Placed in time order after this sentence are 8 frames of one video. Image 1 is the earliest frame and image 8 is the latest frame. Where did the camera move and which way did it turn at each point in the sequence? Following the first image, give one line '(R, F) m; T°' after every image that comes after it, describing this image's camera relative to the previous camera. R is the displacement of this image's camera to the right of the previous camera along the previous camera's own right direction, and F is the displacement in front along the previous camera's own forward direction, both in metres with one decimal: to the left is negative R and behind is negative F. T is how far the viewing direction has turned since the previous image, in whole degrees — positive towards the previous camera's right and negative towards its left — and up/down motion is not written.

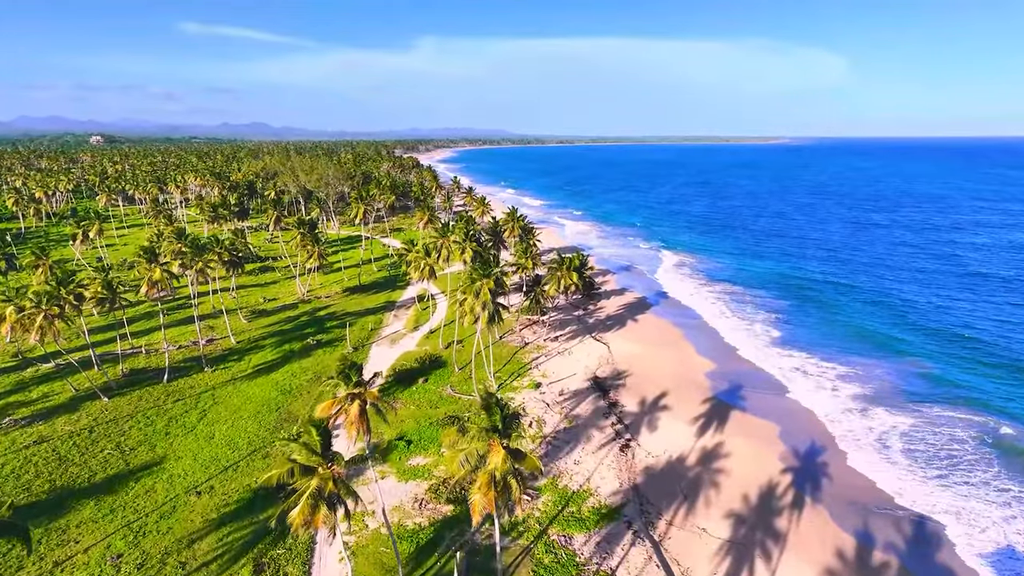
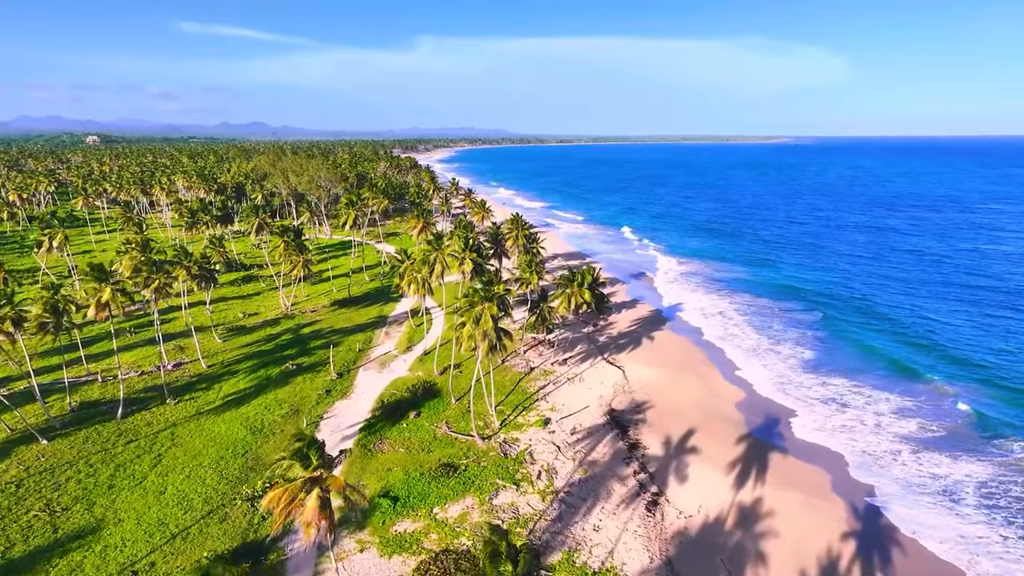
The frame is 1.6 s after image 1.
(-0.3, +5.7) m; 0°
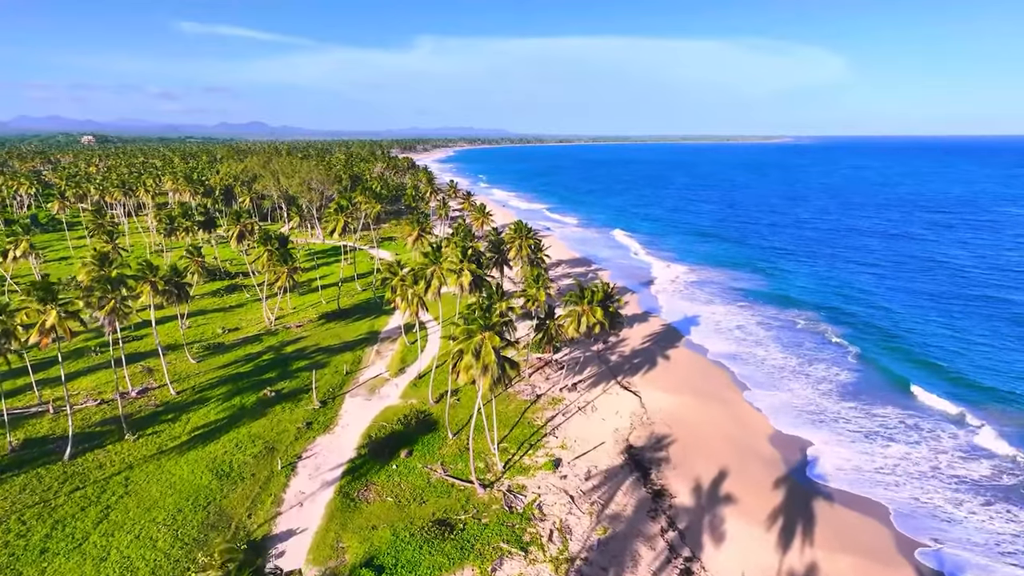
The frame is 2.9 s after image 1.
(-0.4, +4.9) m; 0°
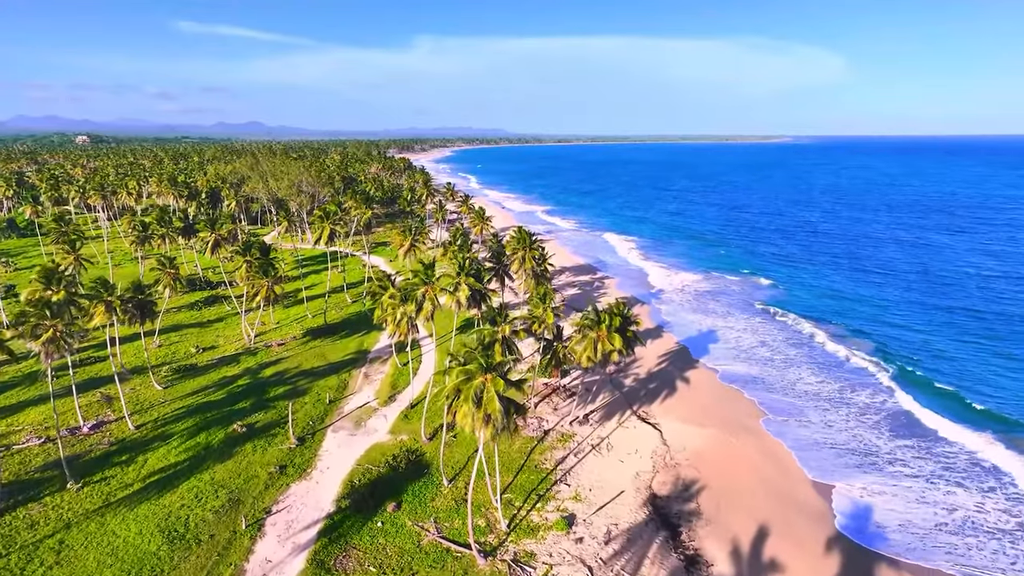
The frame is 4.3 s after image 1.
(-0.4, +5.1) m; 0°
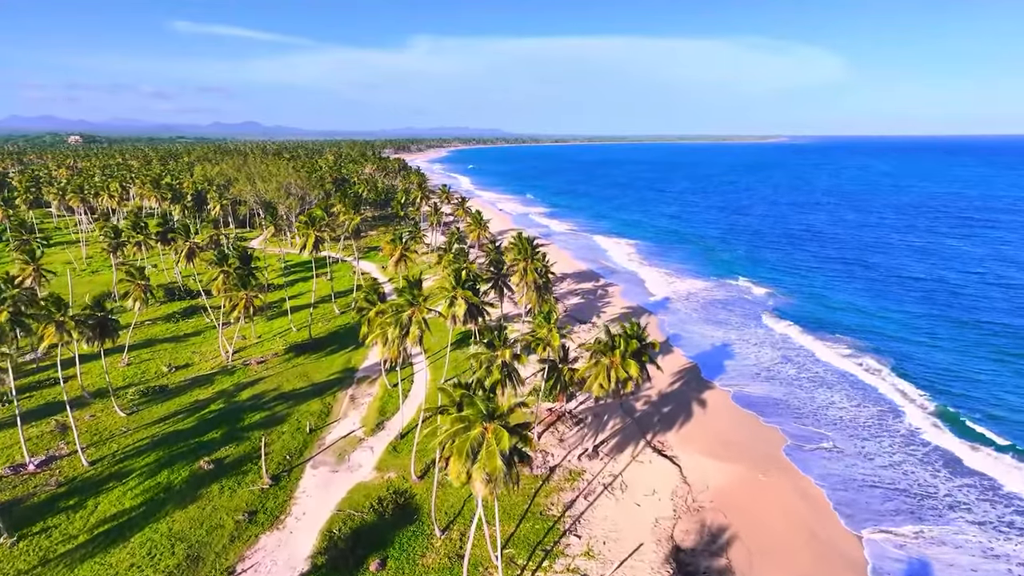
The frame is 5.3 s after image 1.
(-0.2, +4.1) m; 0°
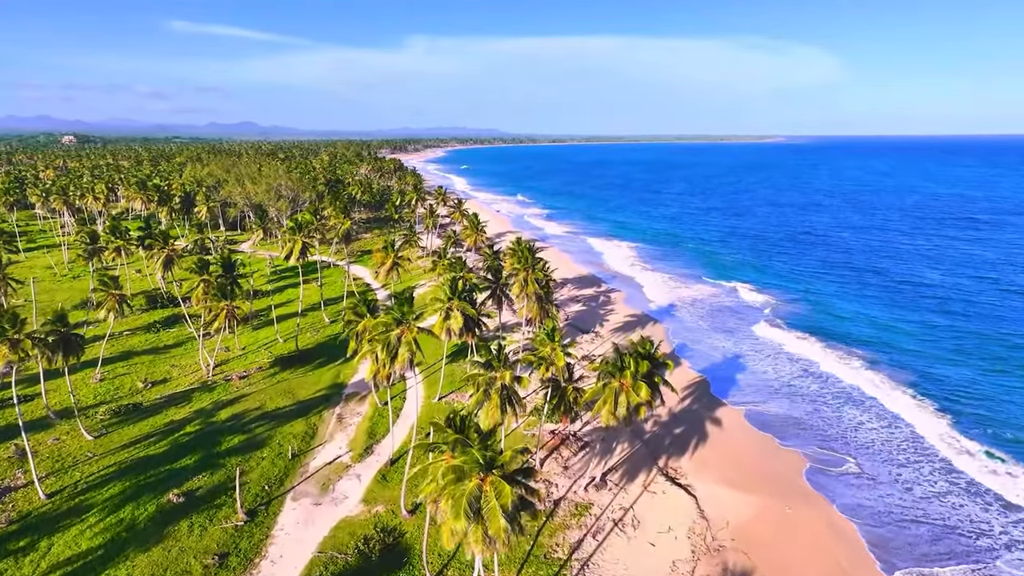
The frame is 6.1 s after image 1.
(-0.1, +3.0) m; 0°
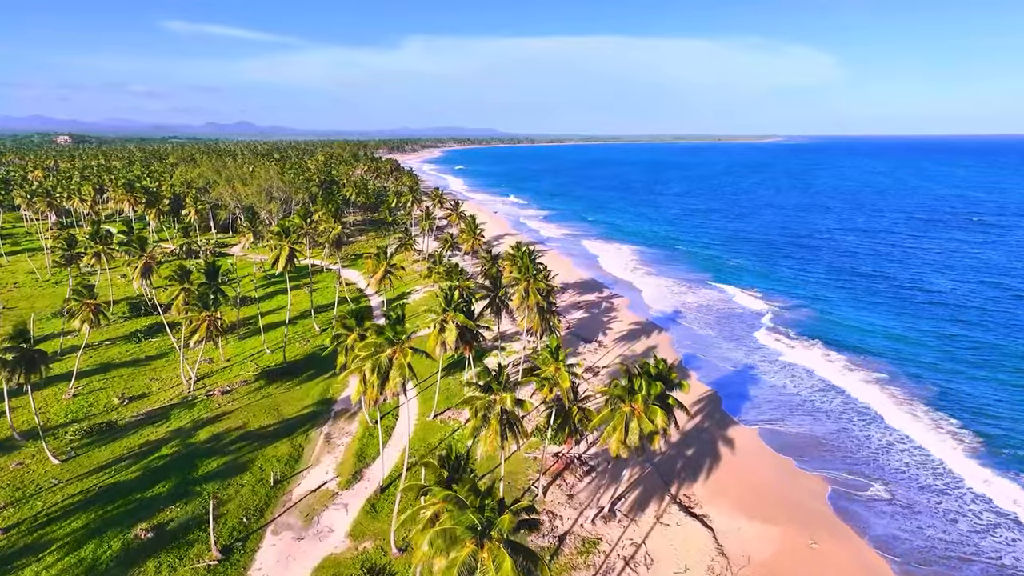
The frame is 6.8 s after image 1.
(-0.1, +2.6) m; 0°
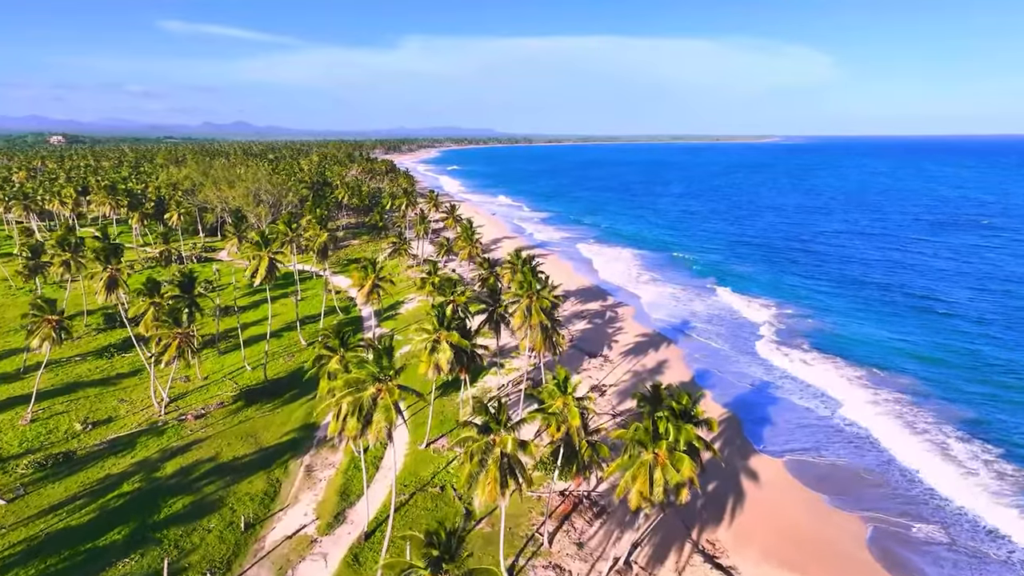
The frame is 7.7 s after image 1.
(-0.2, +3.6) m; 0°
